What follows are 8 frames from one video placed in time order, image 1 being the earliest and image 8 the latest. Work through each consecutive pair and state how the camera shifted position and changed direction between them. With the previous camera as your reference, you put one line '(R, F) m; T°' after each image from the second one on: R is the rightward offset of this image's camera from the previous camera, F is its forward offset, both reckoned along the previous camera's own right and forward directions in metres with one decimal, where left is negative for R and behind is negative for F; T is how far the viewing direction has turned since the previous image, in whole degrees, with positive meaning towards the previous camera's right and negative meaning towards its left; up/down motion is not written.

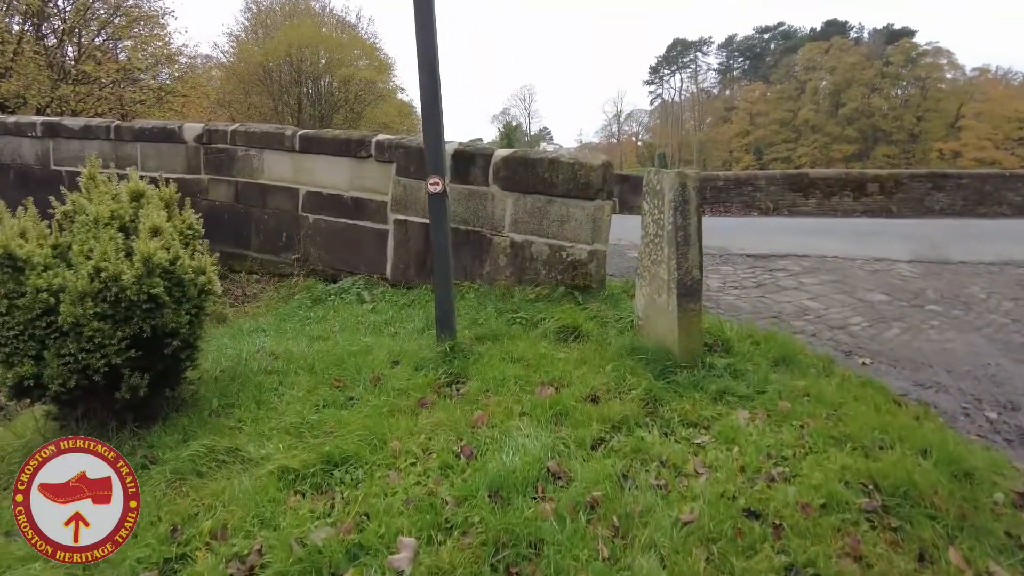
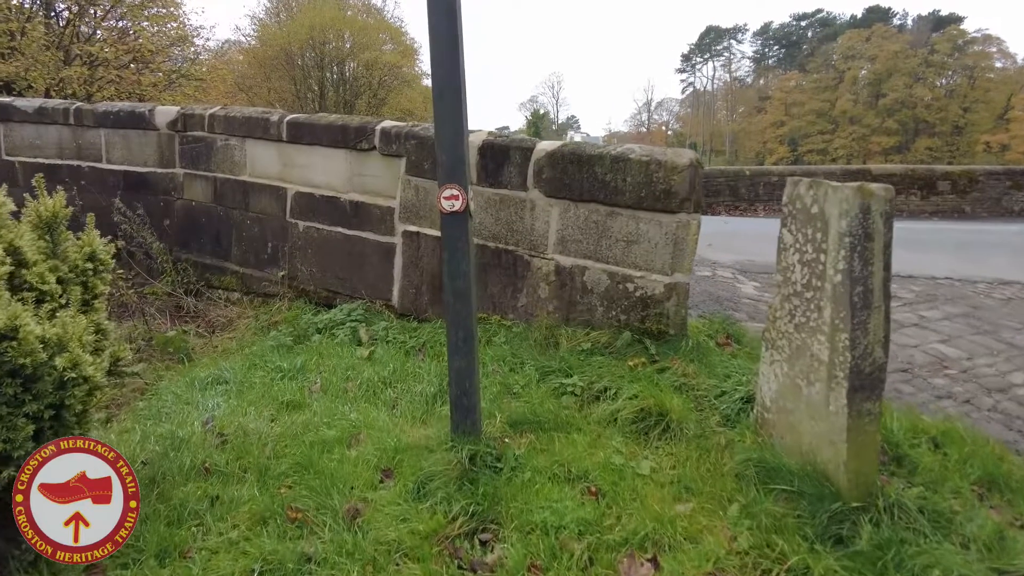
(-0.1, +1.3) m; -2°
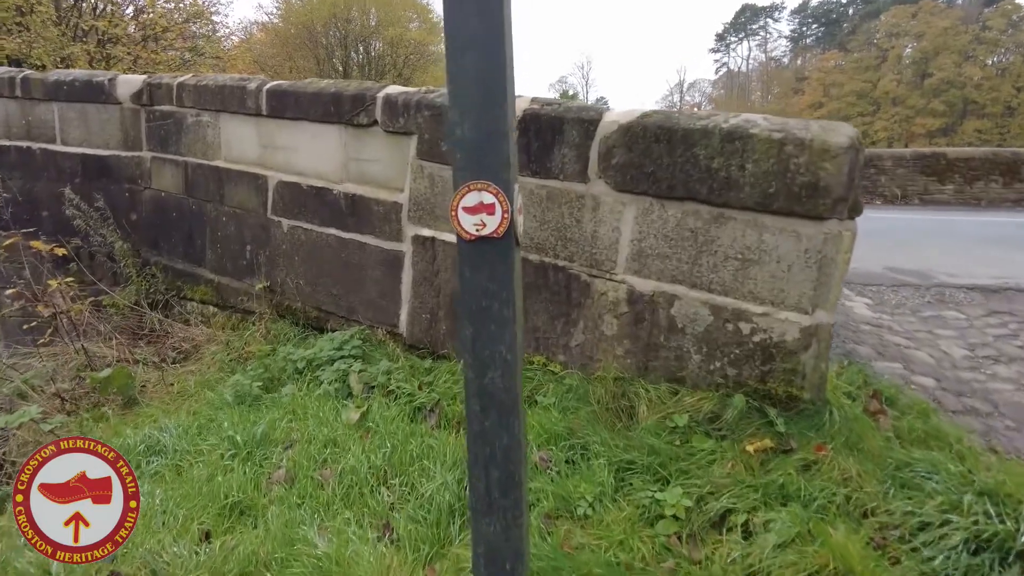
(-0.1, +1.2) m; -2°
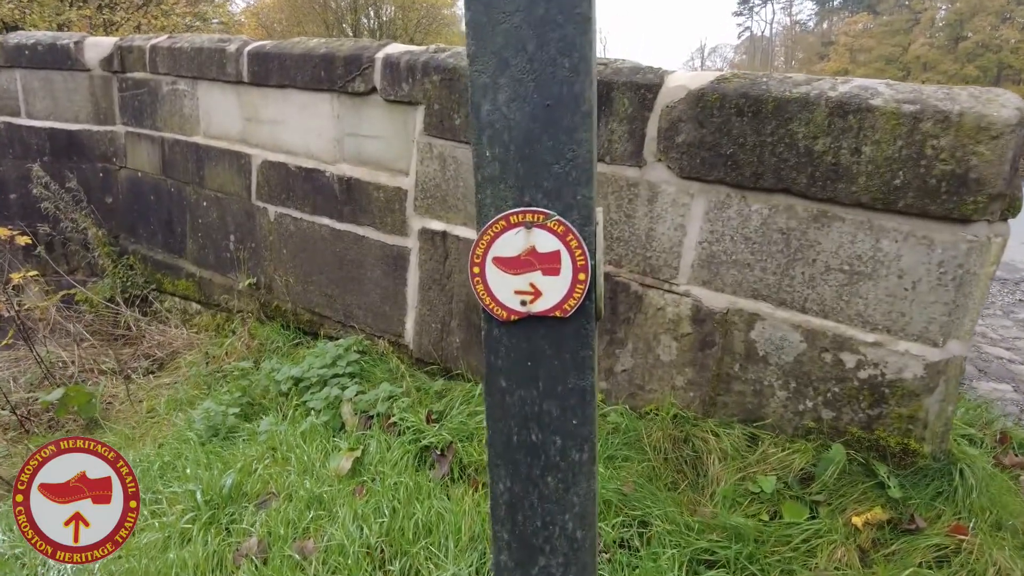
(-0.1, +0.6) m; -1°
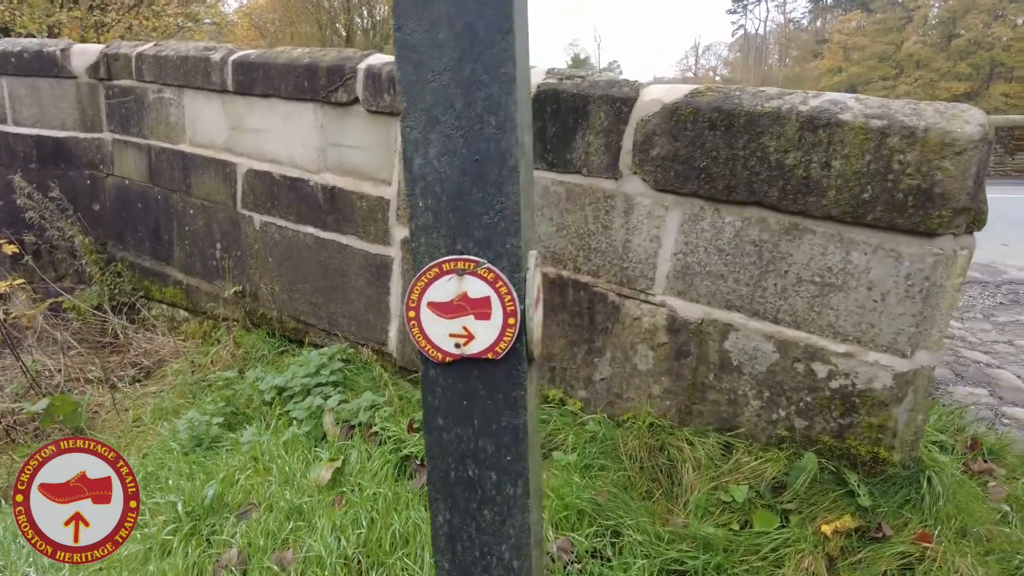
(+0.1, 0.0) m; 0°
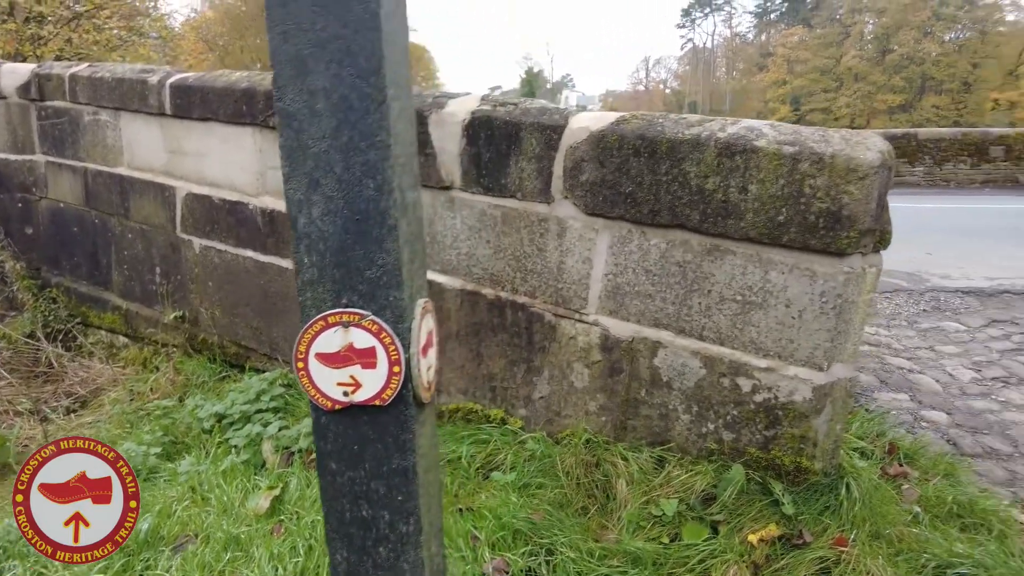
(+0.1, 0.0) m; +4°
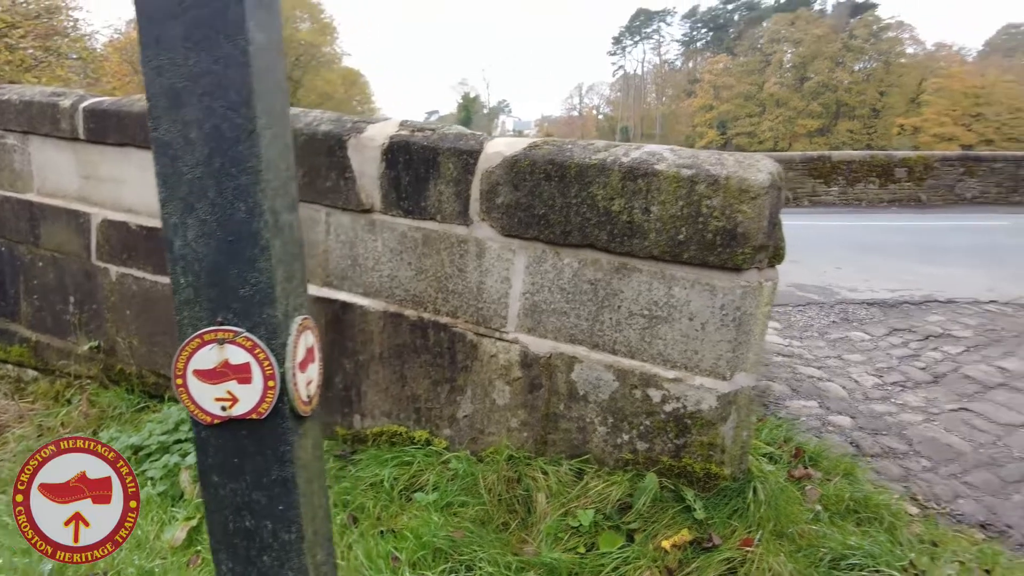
(+0.1, -0.1) m; +5°
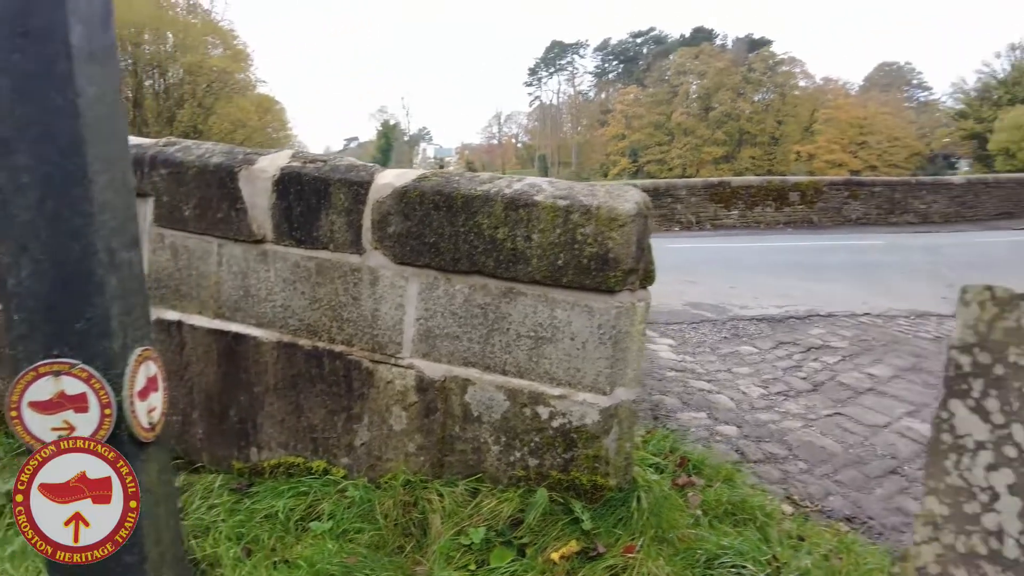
(+0.1, -0.1) m; +7°
